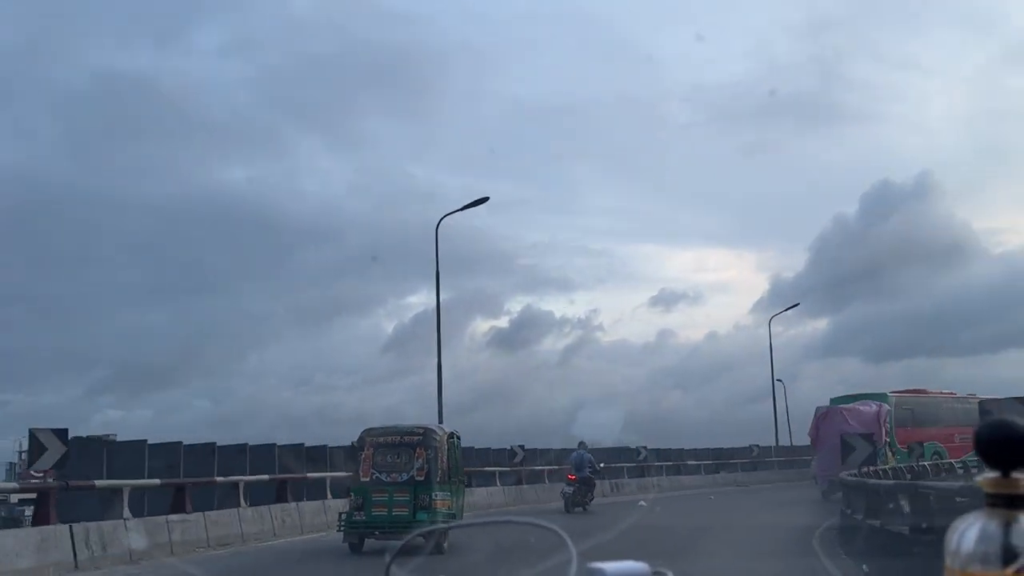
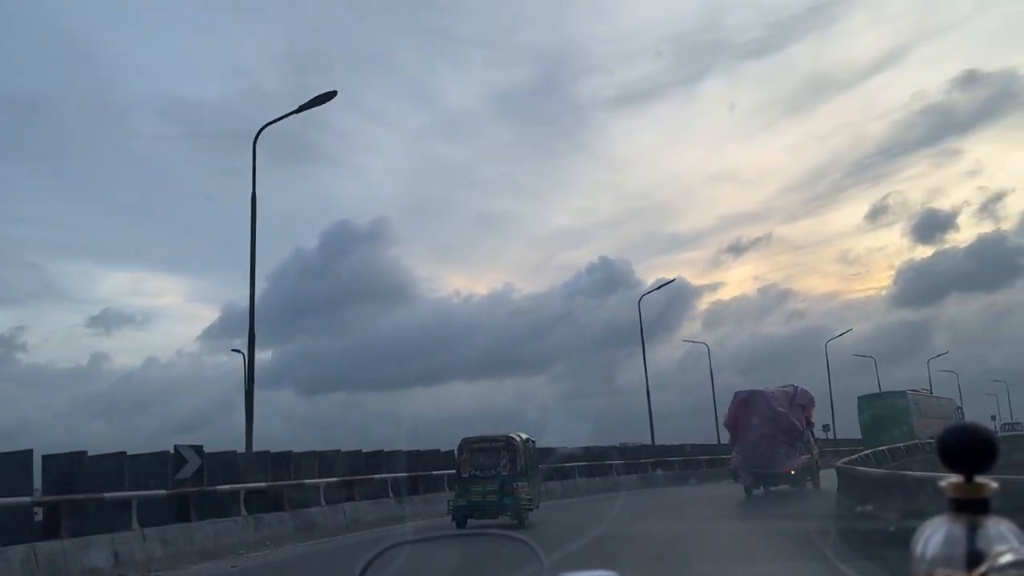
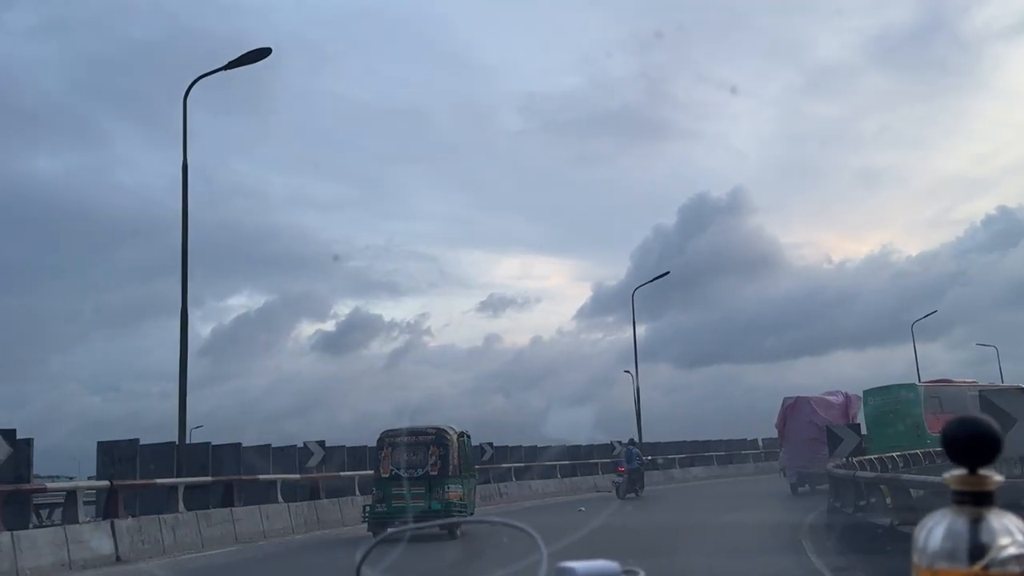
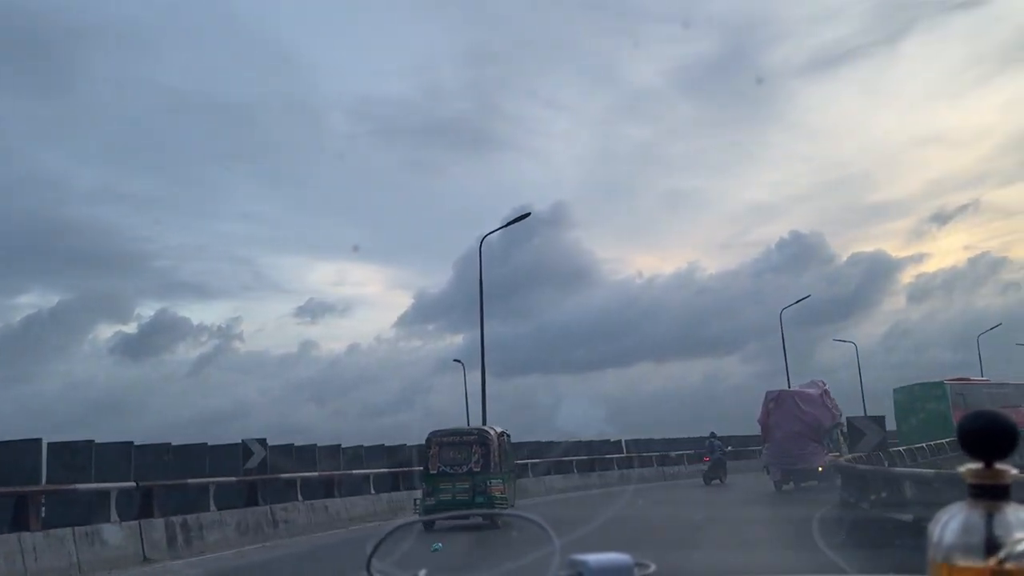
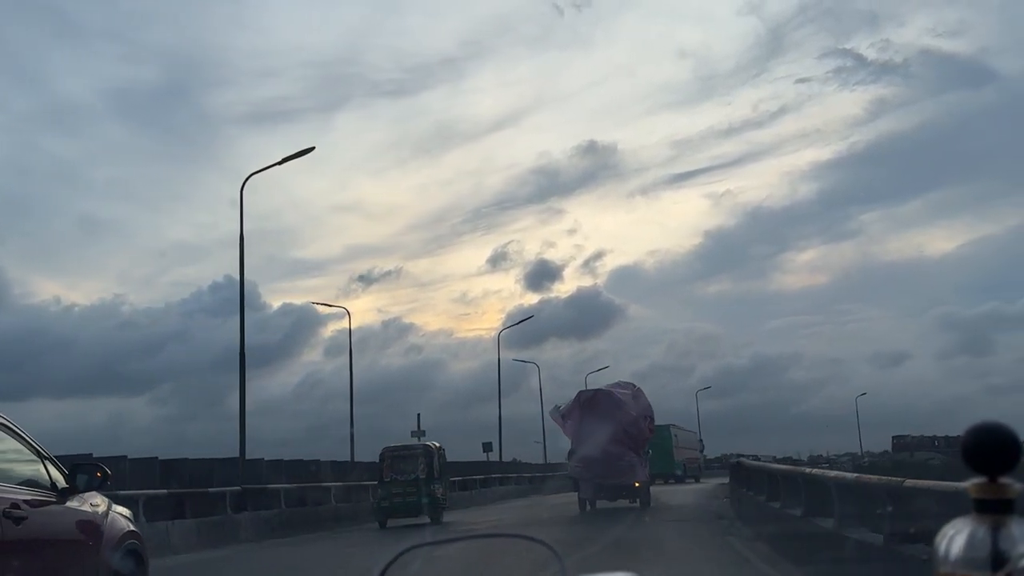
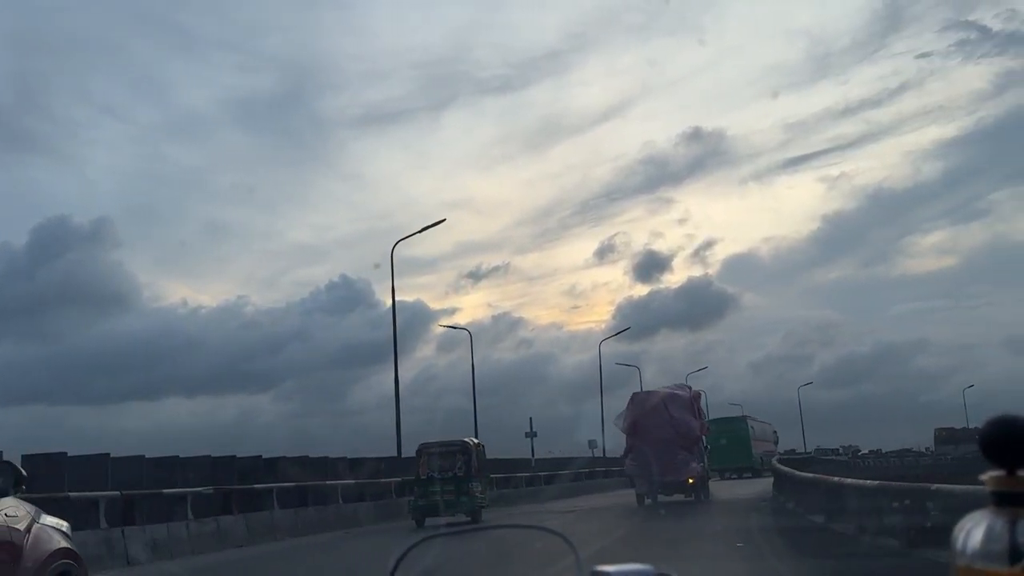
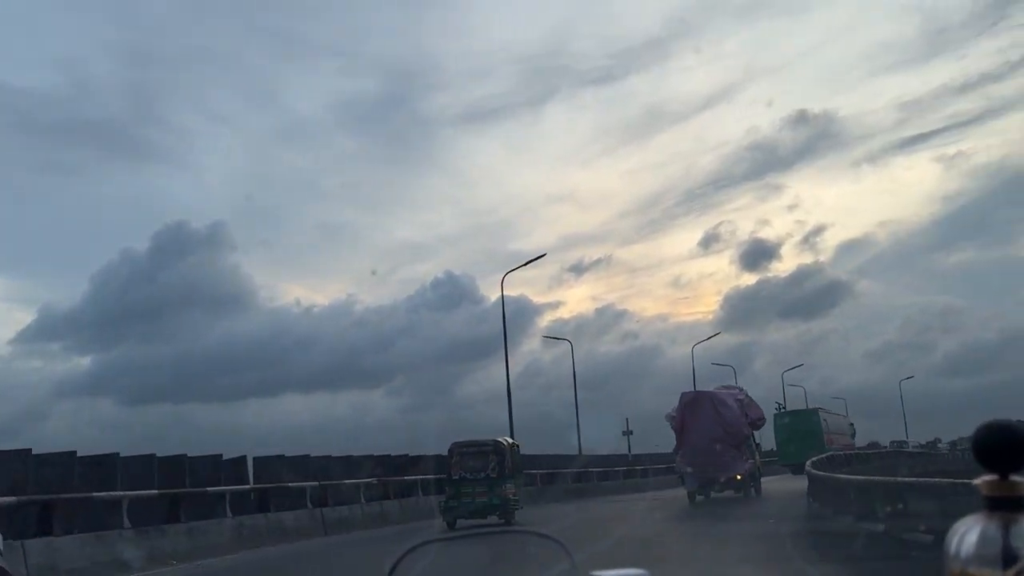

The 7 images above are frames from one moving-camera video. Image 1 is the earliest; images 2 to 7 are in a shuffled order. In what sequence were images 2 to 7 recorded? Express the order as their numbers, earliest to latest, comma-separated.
3, 4, 2, 7, 6, 5
